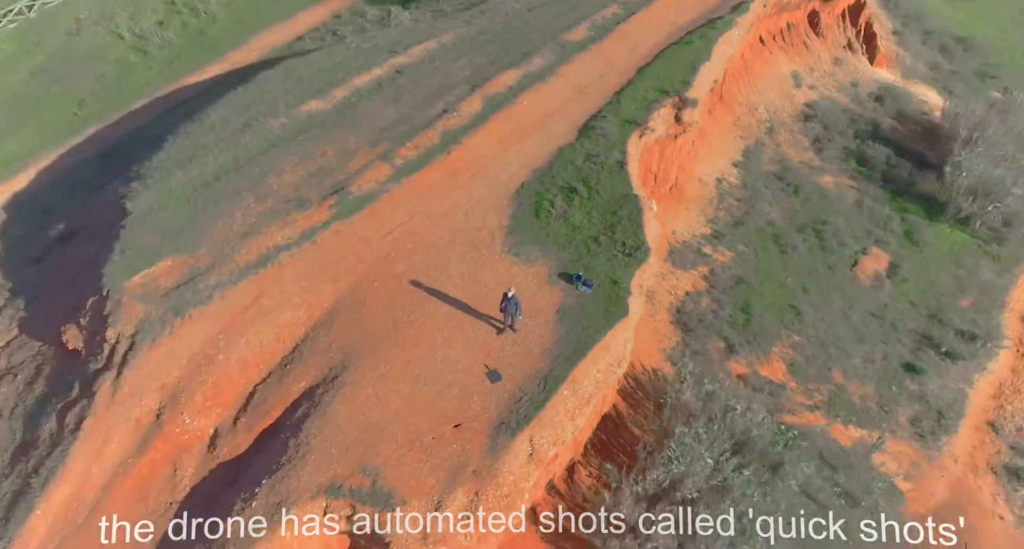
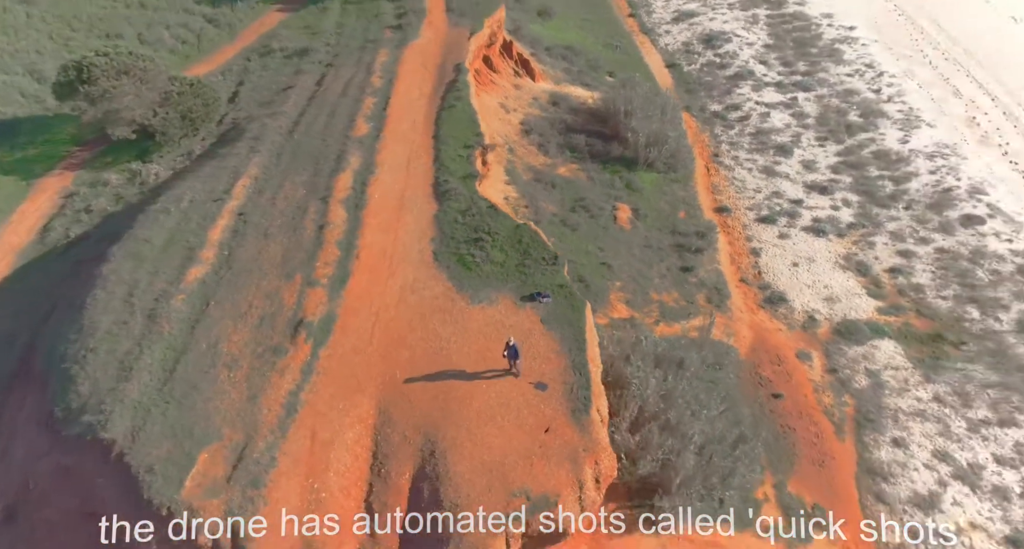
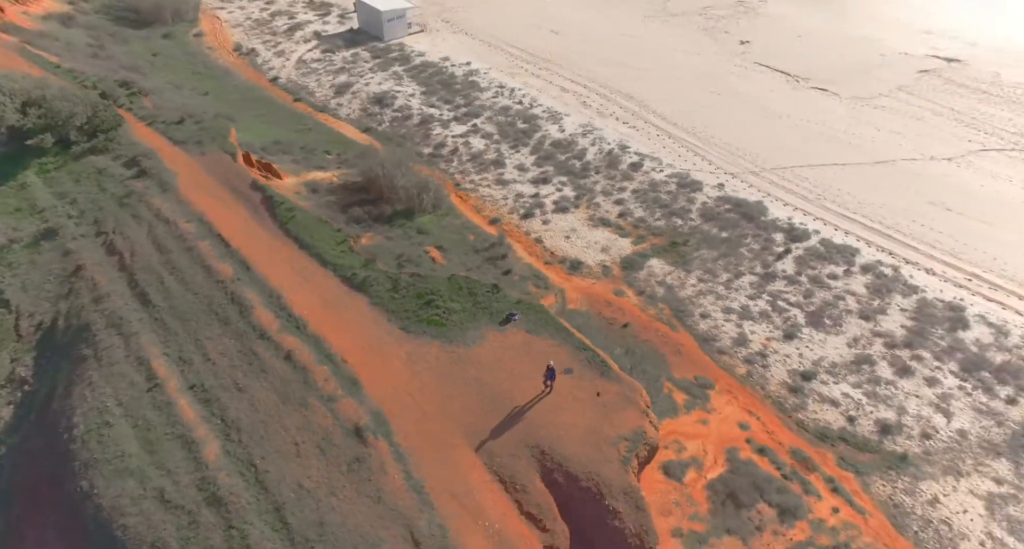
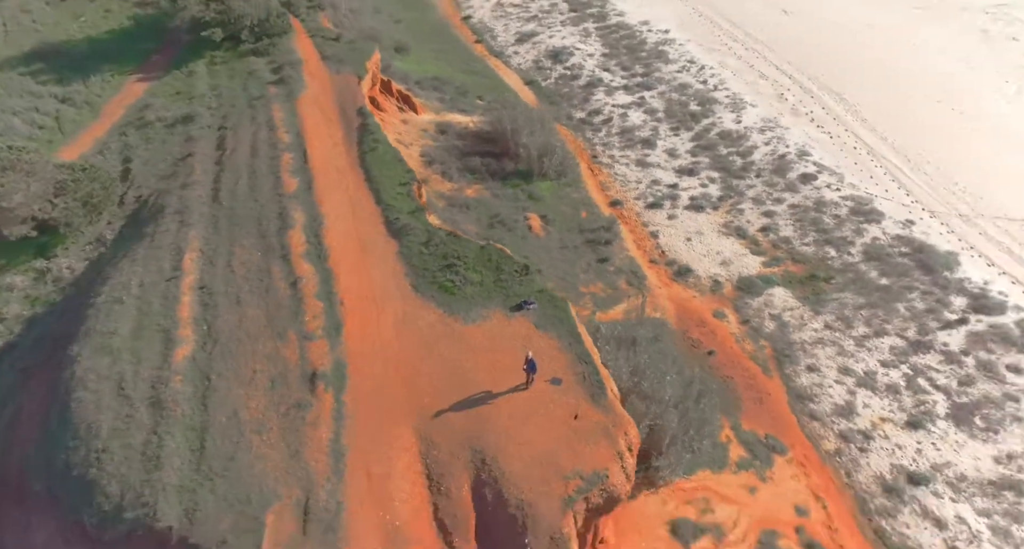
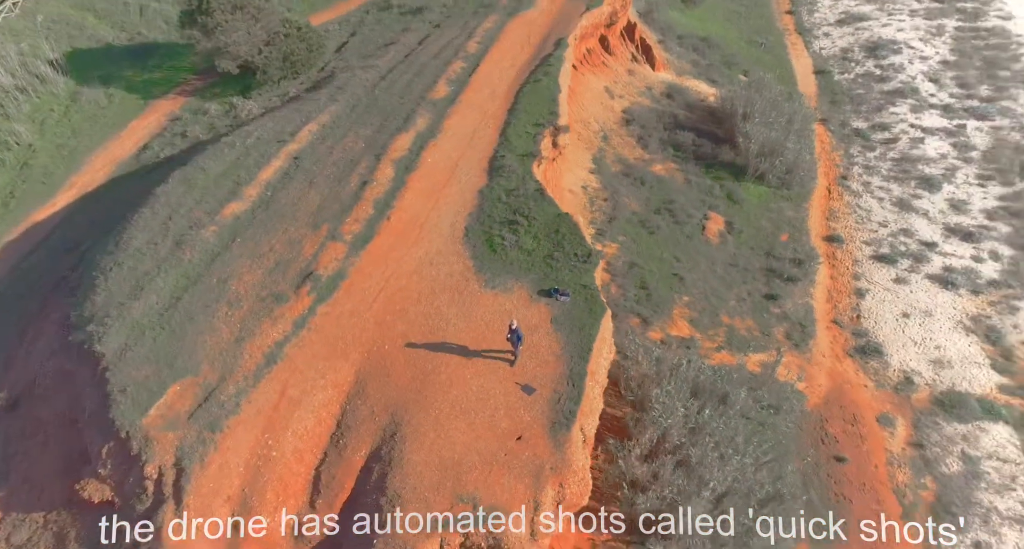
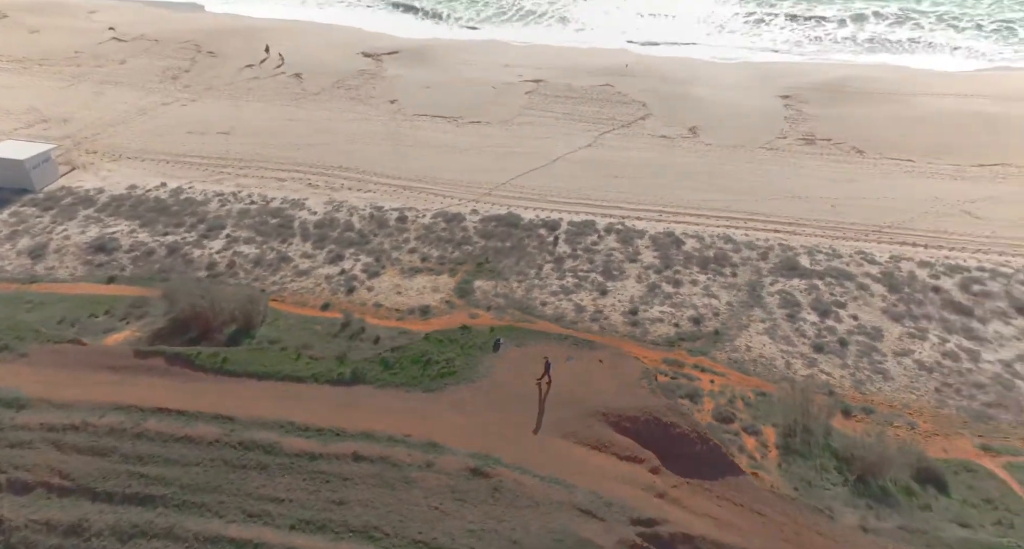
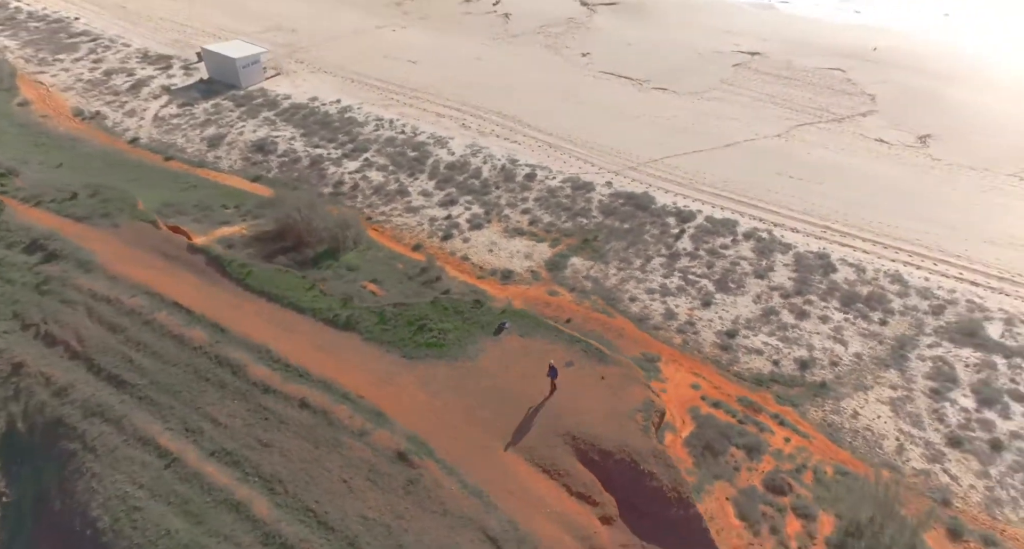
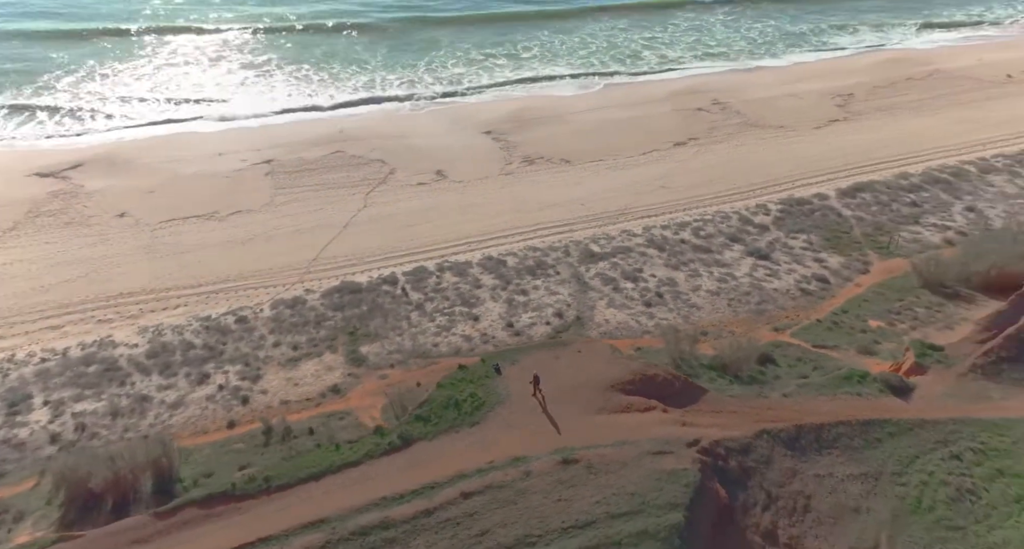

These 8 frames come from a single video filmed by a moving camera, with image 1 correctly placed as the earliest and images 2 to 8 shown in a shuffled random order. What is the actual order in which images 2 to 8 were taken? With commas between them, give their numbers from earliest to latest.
5, 2, 4, 3, 7, 6, 8
